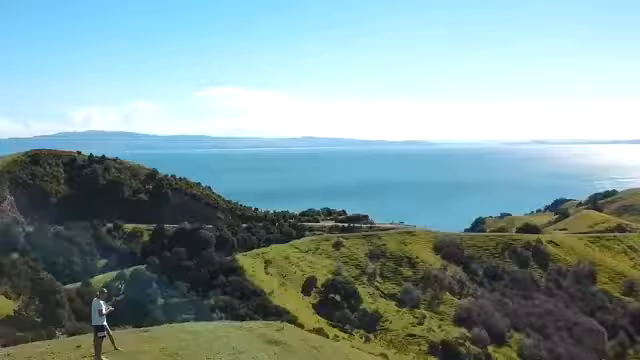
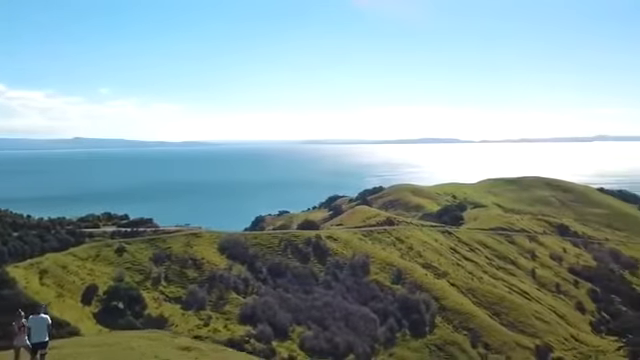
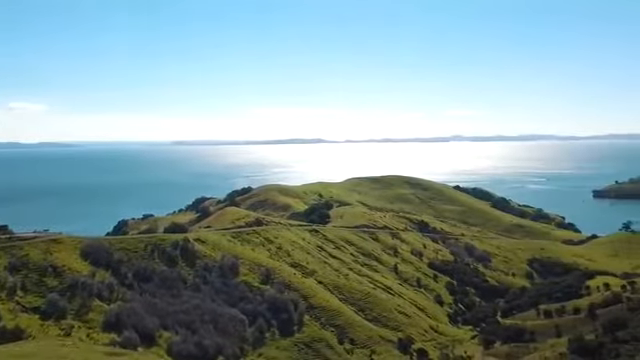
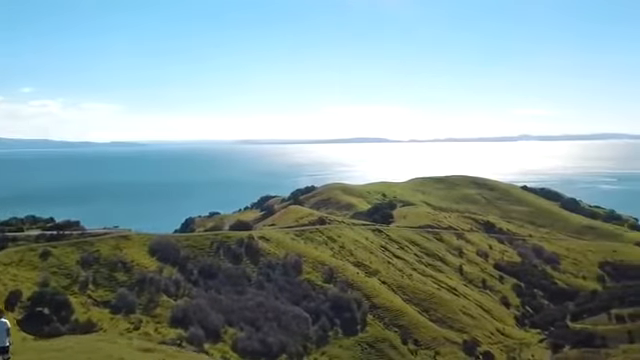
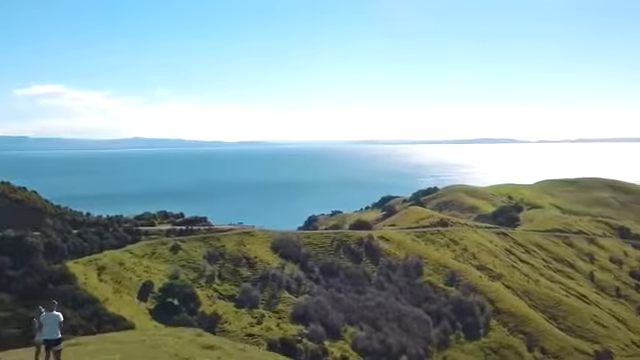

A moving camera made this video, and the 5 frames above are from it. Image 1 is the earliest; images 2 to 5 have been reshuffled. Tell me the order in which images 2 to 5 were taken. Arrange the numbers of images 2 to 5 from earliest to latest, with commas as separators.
5, 2, 4, 3
